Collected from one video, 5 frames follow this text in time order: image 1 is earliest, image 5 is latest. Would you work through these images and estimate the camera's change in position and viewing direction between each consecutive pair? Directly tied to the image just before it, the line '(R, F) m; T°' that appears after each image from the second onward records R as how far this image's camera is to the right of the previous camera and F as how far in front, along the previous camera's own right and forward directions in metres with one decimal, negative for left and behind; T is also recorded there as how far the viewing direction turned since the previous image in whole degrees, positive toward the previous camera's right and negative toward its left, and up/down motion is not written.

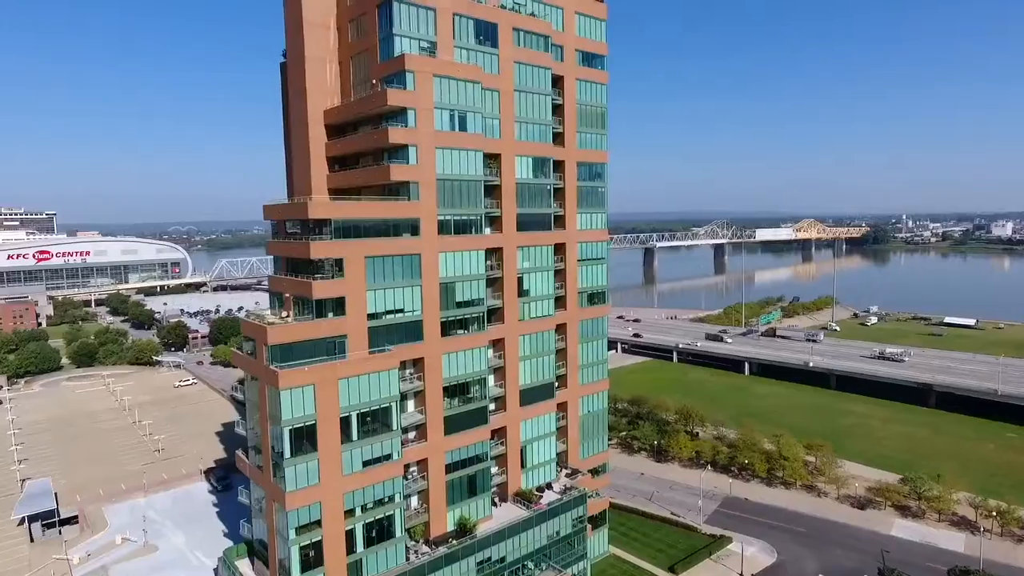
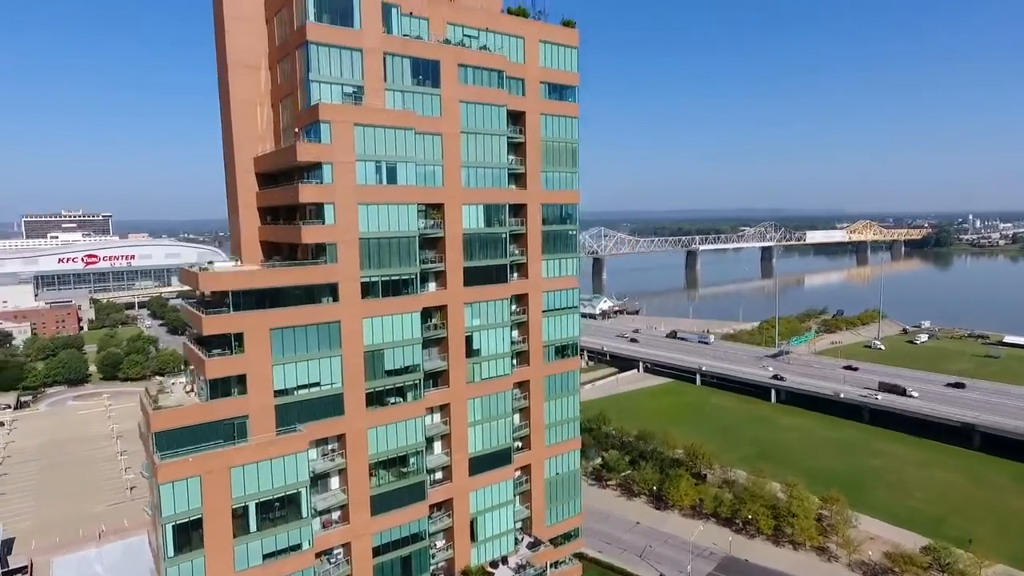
(+6.7, +4.4) m; -4°
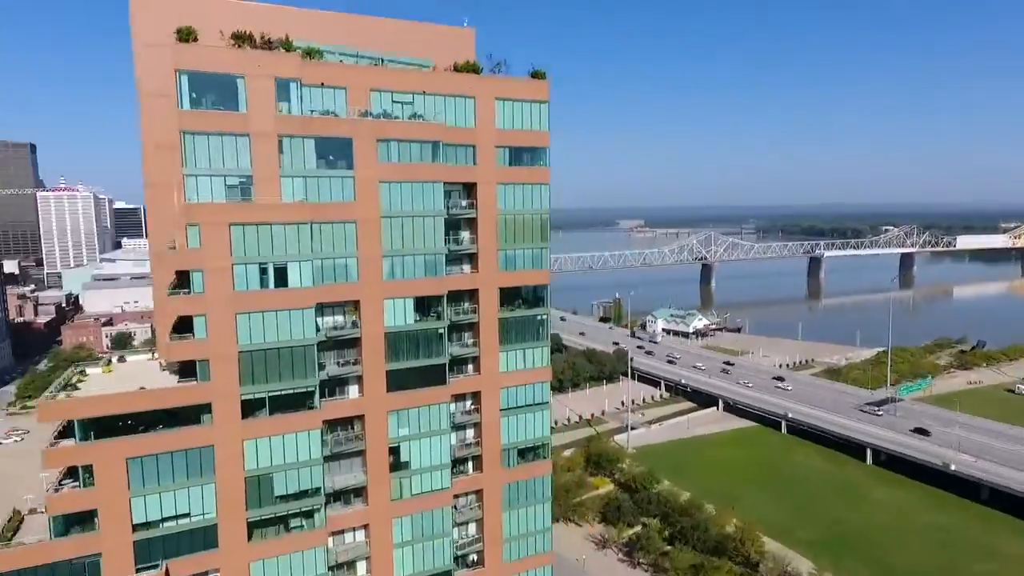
(+10.6, +7.5) m; -11°
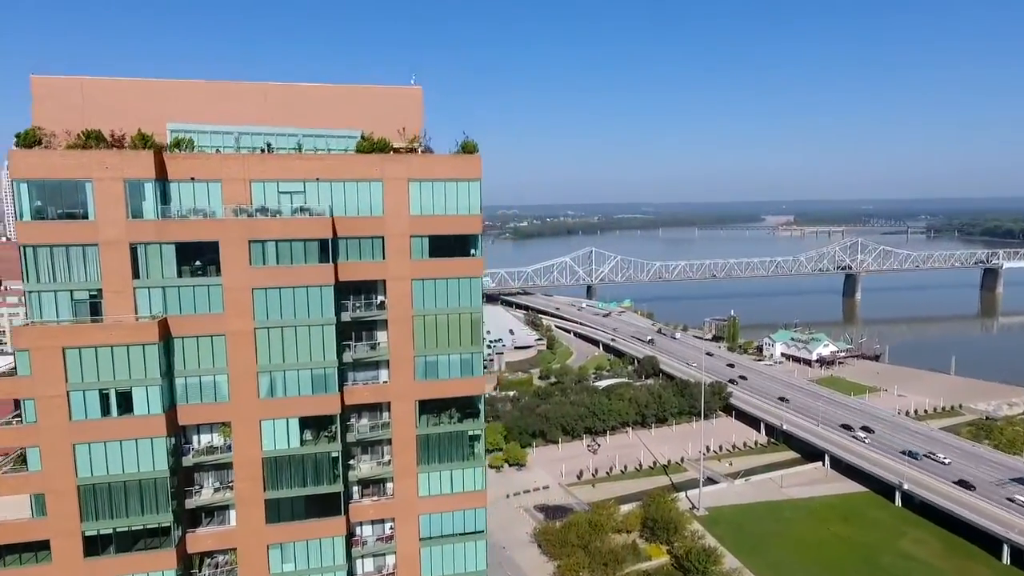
(+11.5, +8.0) m; -12°
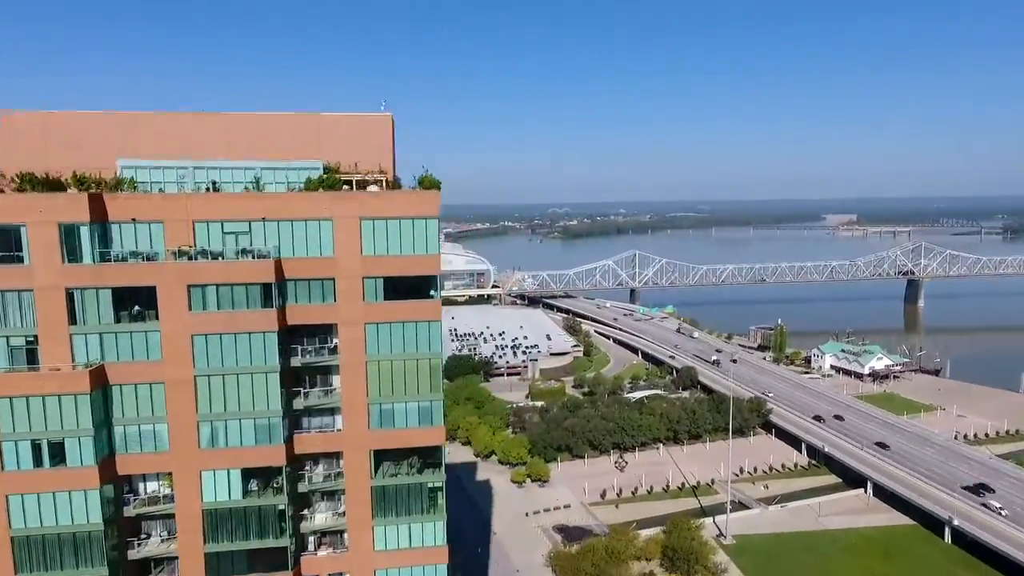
(+4.6, +2.6) m; -5°
